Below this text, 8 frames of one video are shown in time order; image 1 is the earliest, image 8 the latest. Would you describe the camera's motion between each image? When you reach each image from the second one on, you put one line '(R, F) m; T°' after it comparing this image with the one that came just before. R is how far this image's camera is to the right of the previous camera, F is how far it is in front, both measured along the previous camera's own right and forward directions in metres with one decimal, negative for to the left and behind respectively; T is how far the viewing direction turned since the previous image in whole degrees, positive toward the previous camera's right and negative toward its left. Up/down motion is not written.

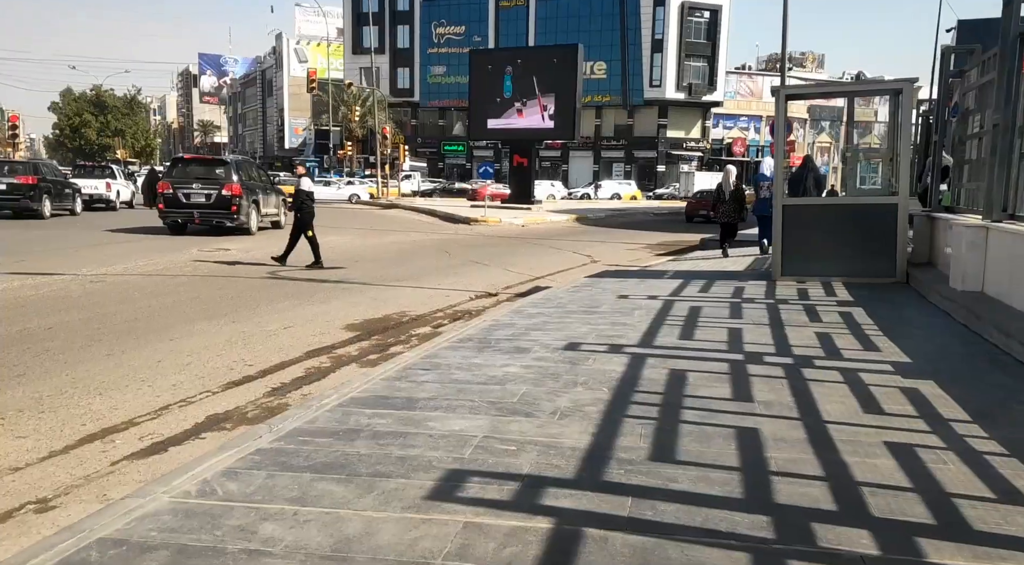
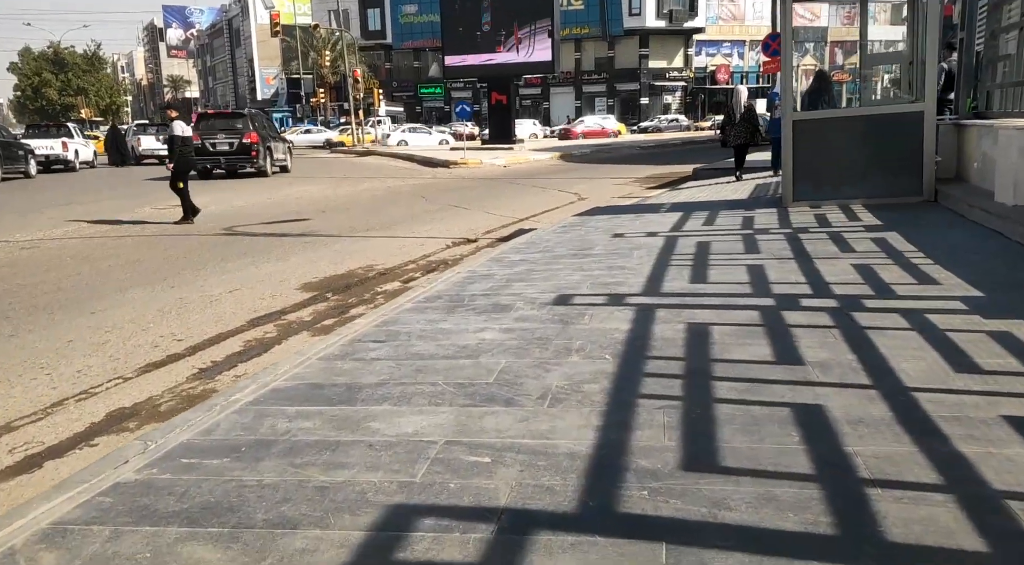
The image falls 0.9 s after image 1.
(+0.1, +1.3) m; +1°
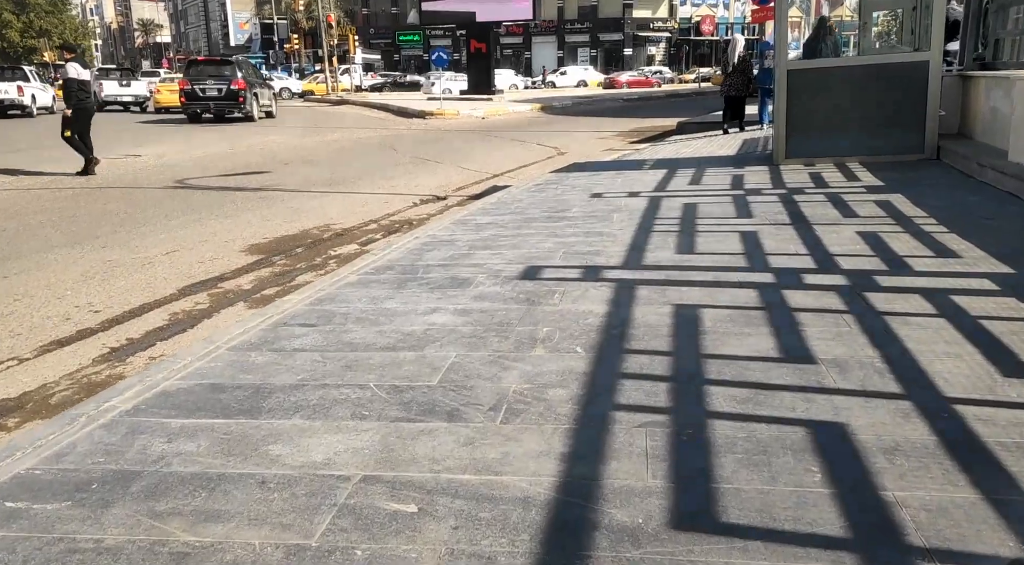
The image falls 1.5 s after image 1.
(+0.1, +0.7) m; +1°
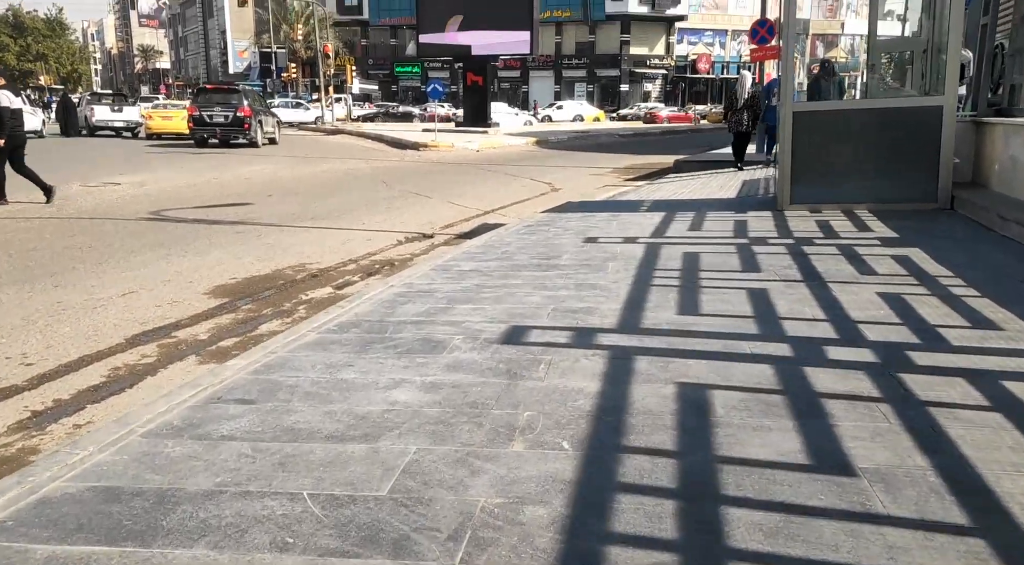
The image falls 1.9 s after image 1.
(+0.1, +0.6) m; 0°
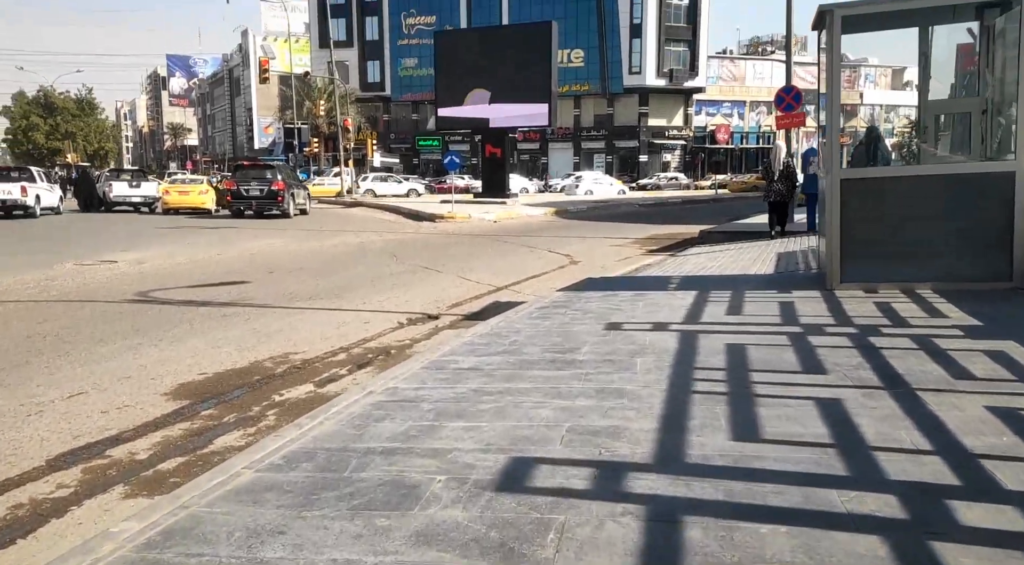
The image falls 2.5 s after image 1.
(+0.1, +1.1) m; -1°
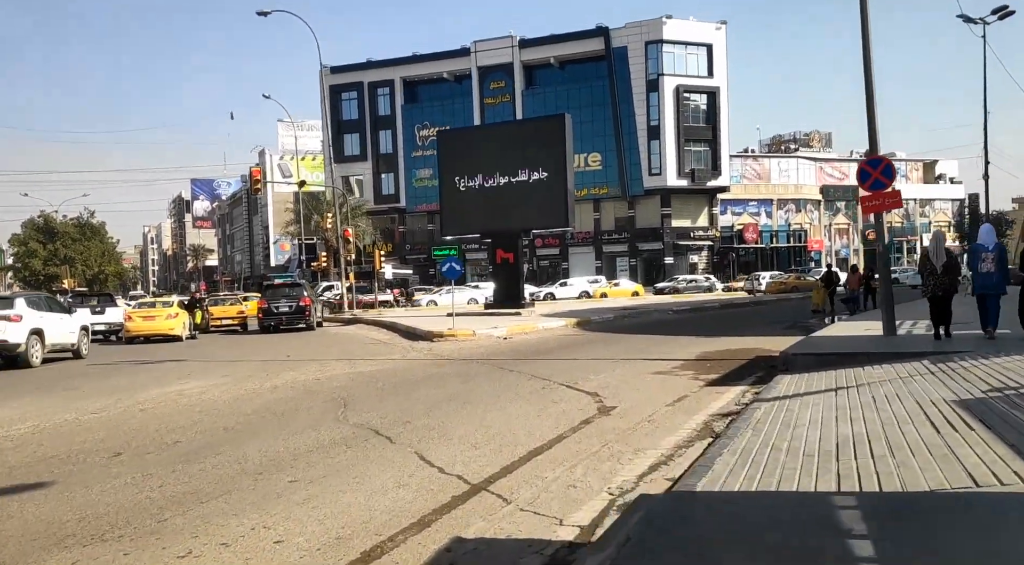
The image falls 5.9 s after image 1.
(+0.3, +5.4) m; -1°
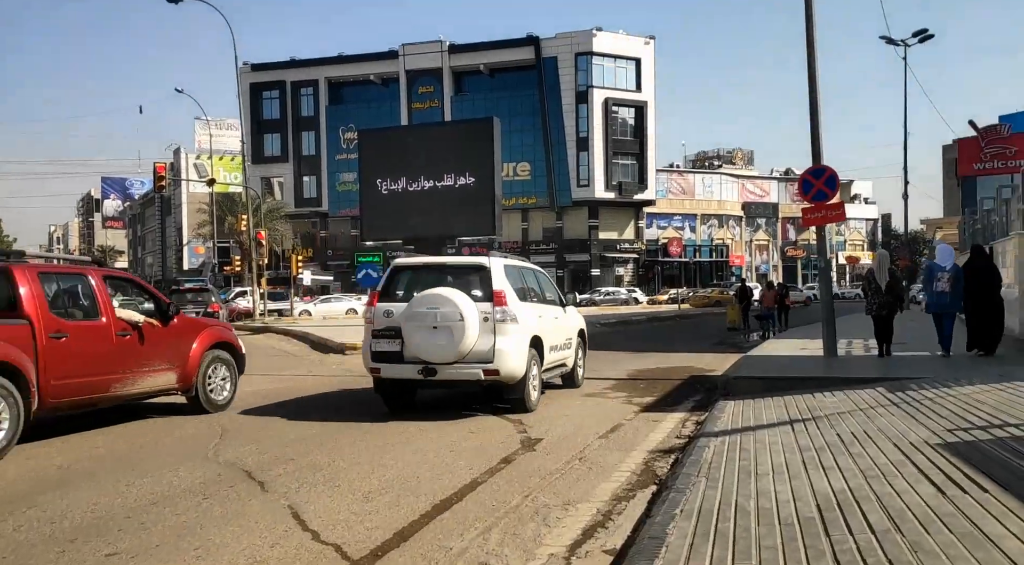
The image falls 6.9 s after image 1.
(+0.1, +1.6) m; +5°
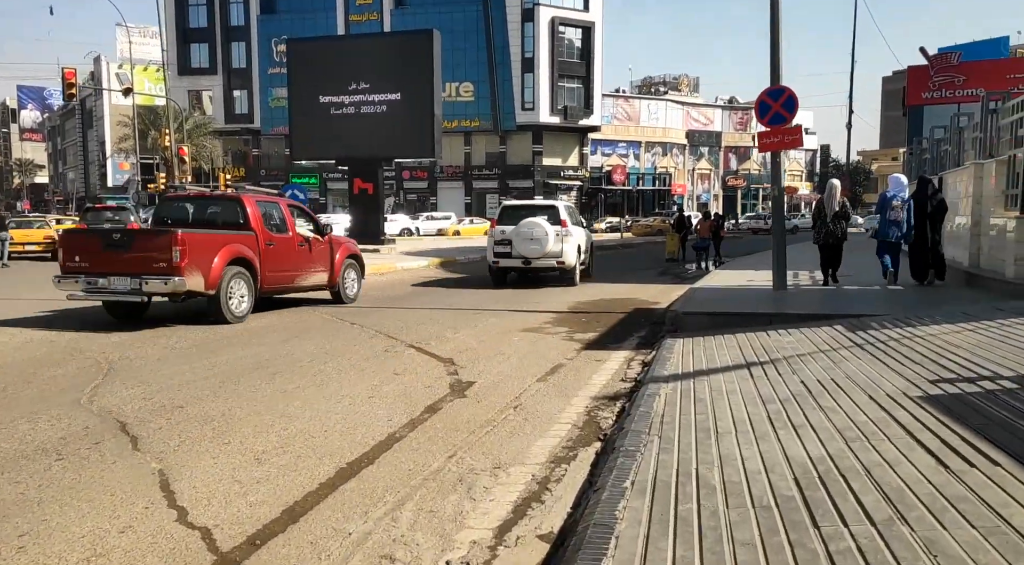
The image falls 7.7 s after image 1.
(+0.1, +1.1) m; +4°
